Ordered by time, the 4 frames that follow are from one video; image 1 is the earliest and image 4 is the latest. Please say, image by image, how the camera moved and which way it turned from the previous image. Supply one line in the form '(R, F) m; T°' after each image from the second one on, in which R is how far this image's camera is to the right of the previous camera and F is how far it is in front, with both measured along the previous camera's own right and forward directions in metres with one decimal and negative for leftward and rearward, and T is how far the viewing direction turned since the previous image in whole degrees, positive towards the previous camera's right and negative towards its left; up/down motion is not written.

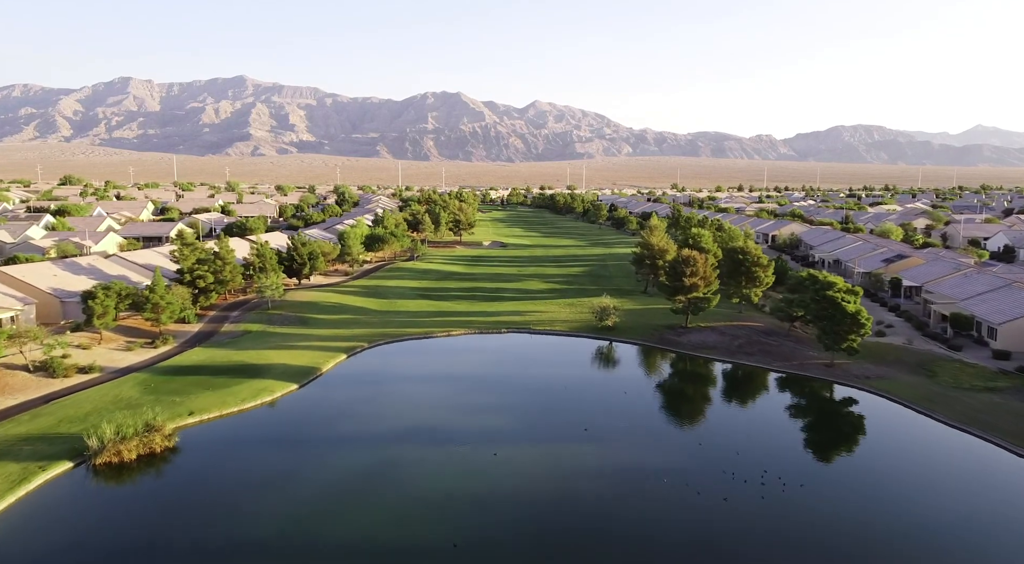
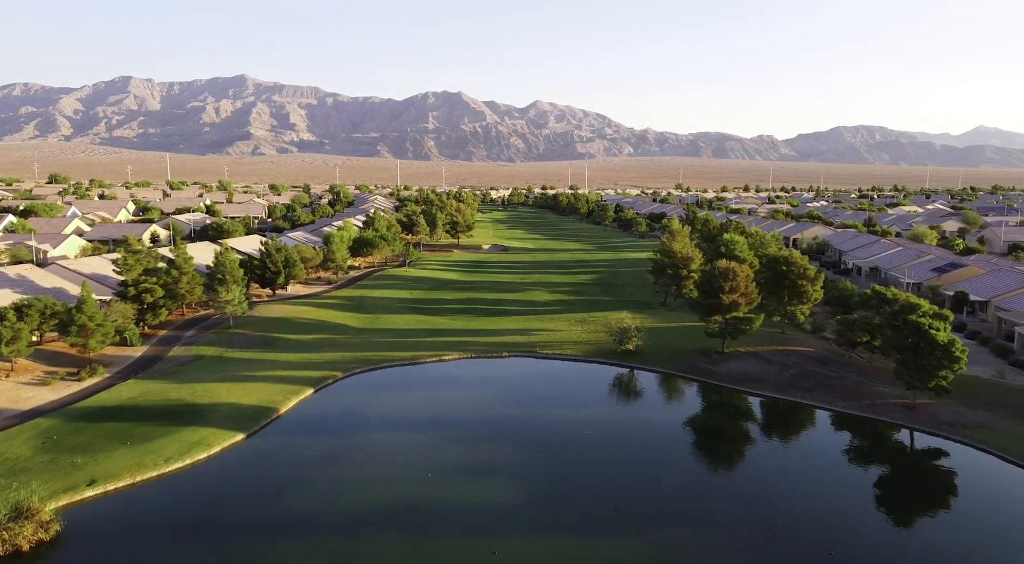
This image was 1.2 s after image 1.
(-0.2, +8.5) m; 0°
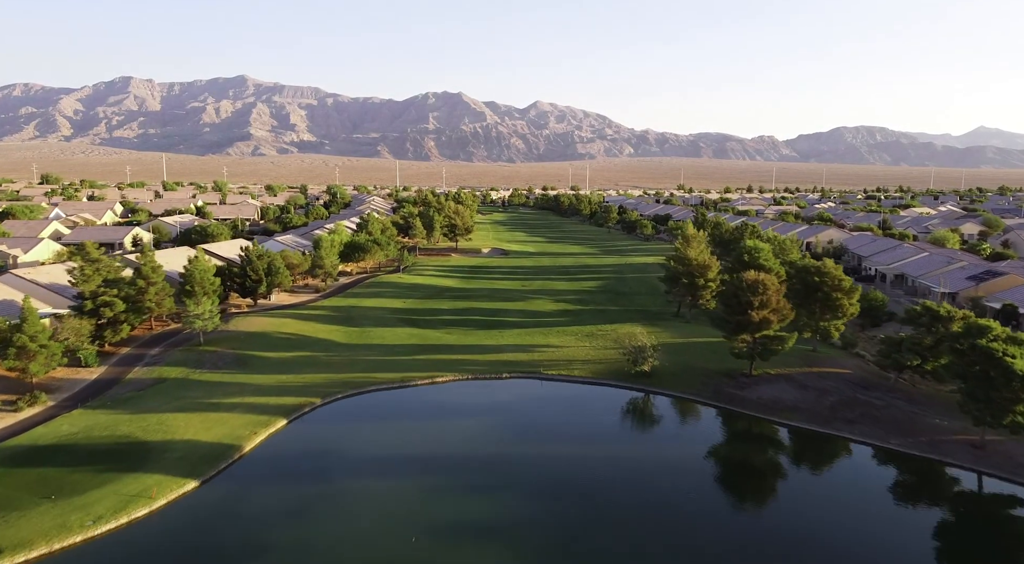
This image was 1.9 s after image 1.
(-0.1, +4.9) m; 0°
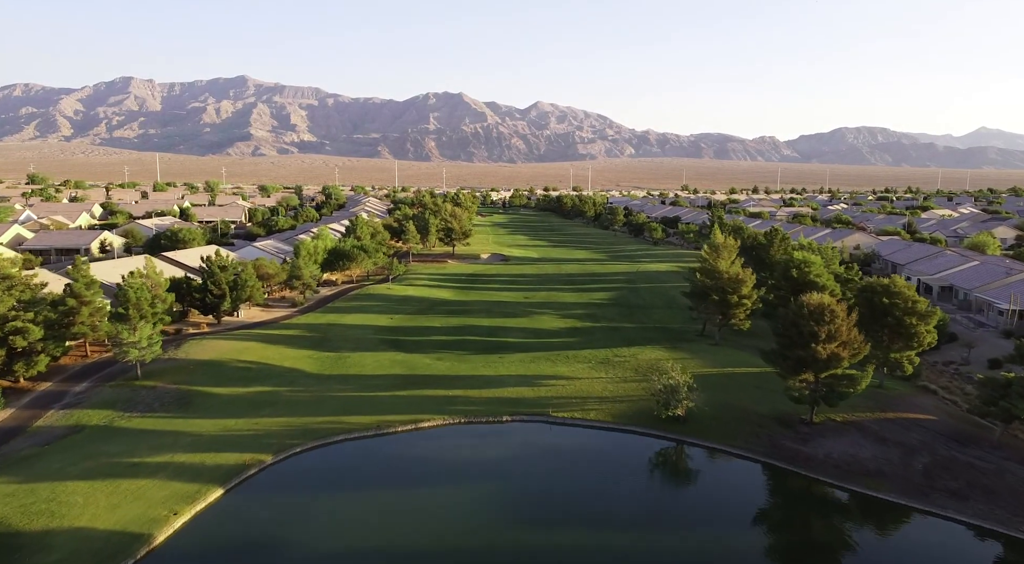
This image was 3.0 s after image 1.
(-0.1, +7.7) m; 0°
